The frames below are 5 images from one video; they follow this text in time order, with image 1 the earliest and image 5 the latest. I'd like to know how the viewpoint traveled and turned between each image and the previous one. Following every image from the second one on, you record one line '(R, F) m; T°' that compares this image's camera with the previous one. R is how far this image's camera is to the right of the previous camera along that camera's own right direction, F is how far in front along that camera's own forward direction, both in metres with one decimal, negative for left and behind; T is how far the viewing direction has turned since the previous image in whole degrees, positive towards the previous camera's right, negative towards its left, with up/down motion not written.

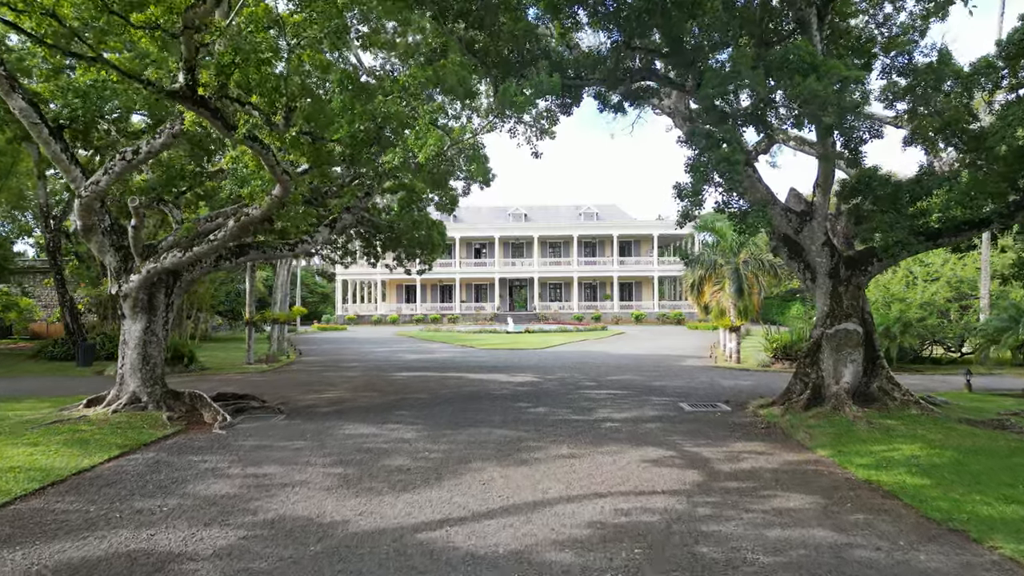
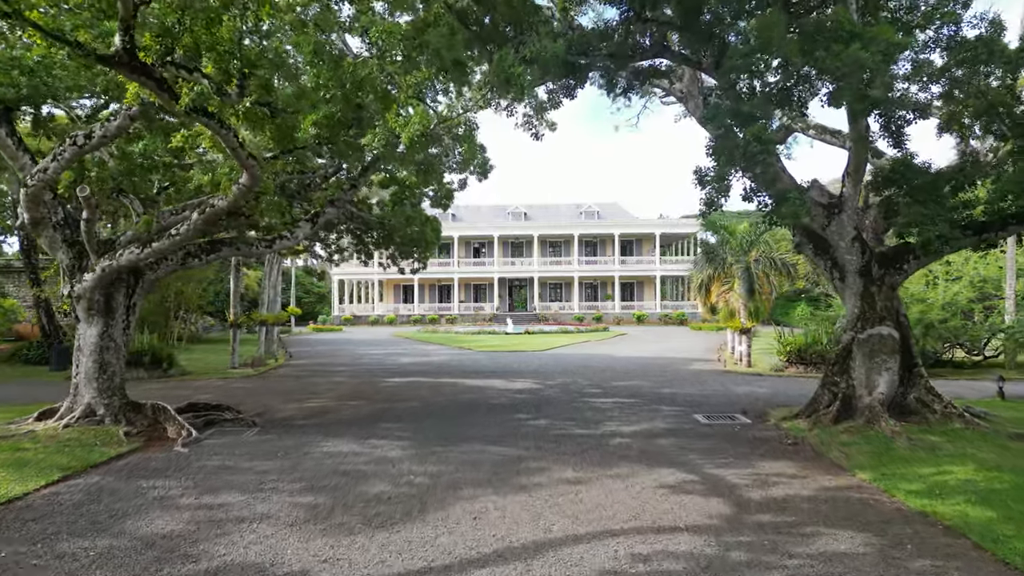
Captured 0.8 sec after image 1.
(0.0, +1.0) m; 0°
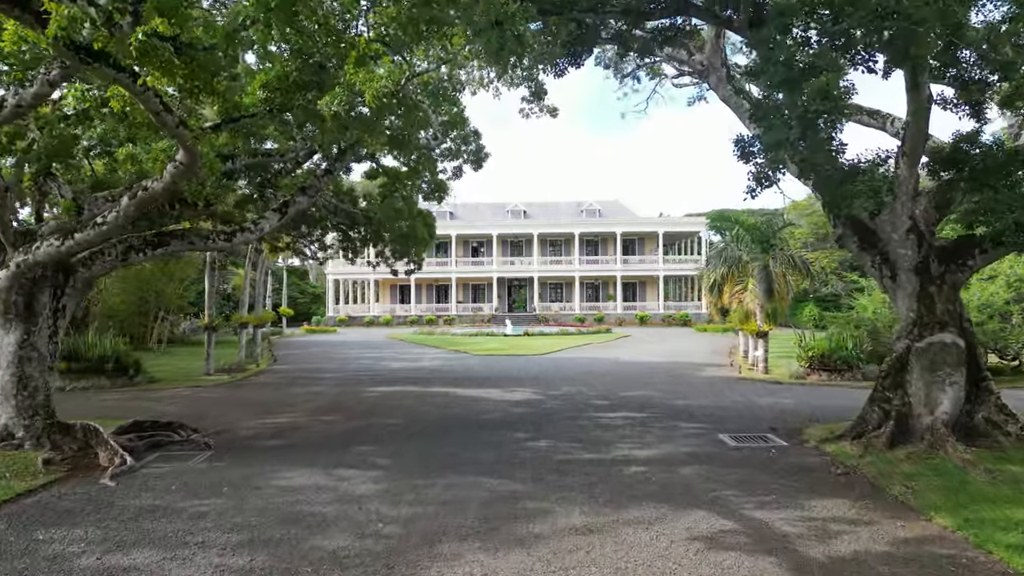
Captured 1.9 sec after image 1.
(+0.1, +1.4) m; 0°
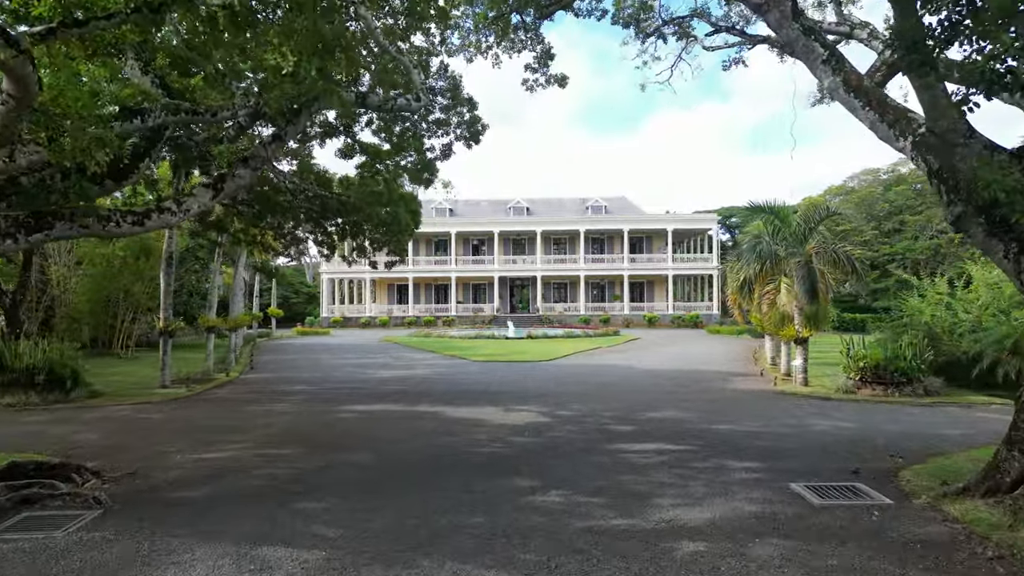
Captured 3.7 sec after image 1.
(0.0, +2.3) m; 0°
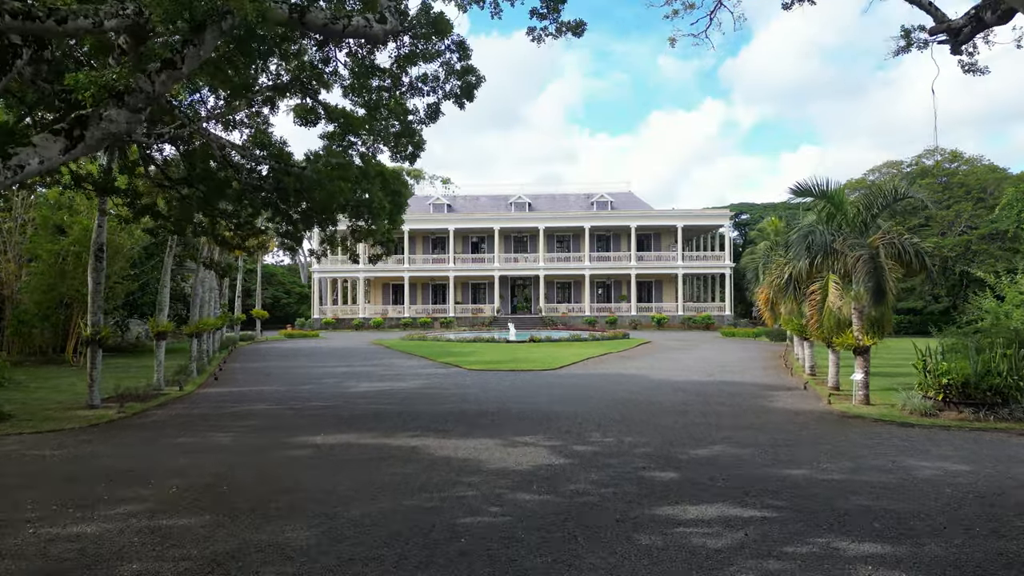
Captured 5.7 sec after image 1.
(0.0, +2.6) m; 0°
